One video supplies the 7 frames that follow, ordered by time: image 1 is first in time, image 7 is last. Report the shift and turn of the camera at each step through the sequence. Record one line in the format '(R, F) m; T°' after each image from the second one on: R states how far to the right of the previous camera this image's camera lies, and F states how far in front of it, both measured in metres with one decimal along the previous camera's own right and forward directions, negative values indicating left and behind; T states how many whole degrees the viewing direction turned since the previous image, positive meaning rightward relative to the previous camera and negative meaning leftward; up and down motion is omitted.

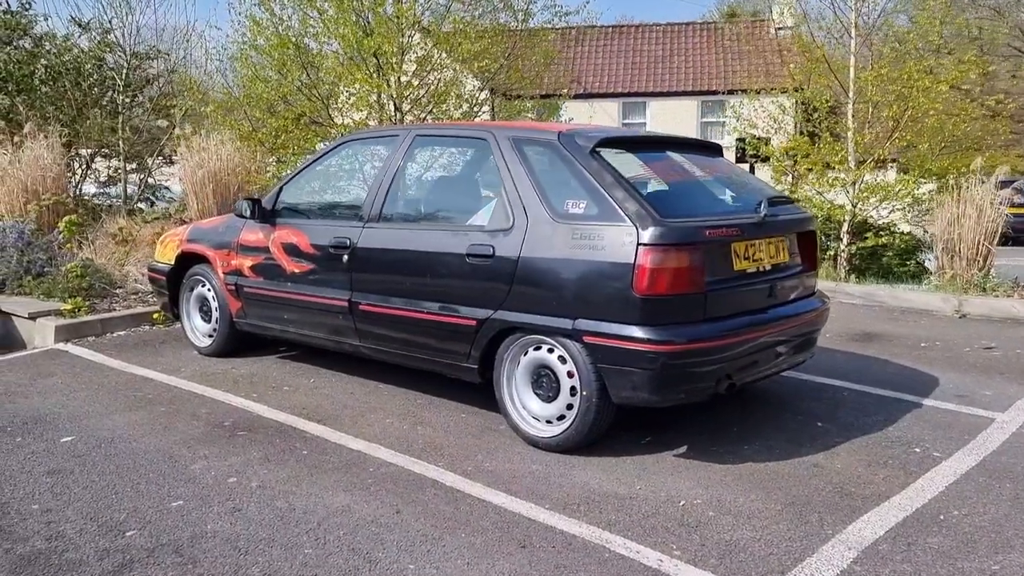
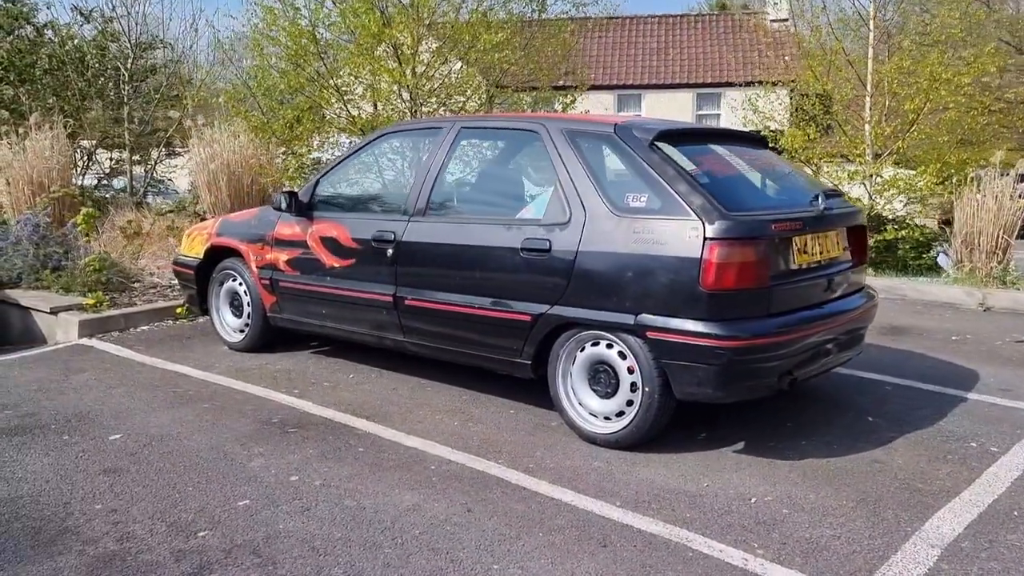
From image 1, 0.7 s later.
(-0.3, +0.1) m; +1°
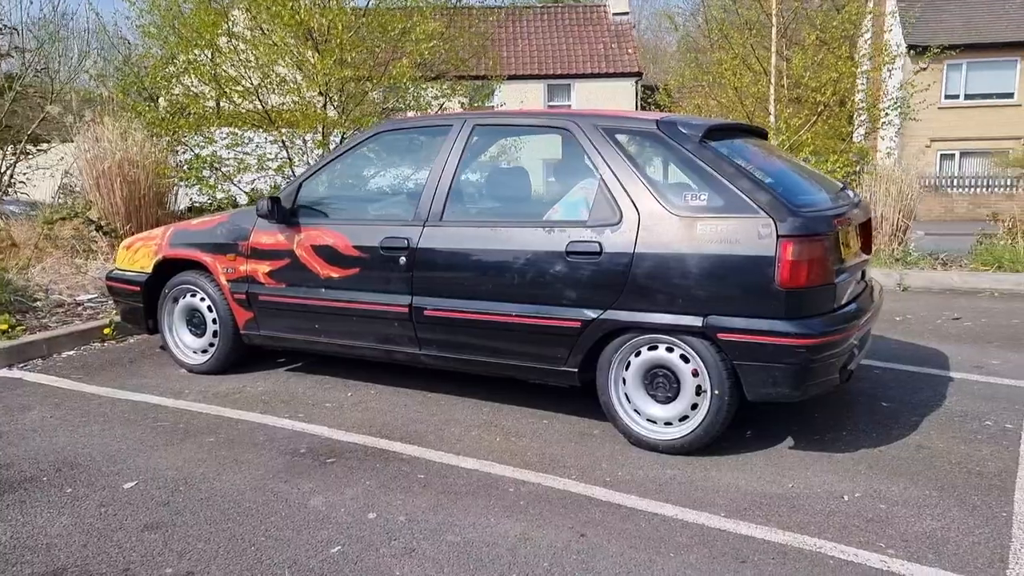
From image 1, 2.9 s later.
(-1.0, +0.3) m; +11°
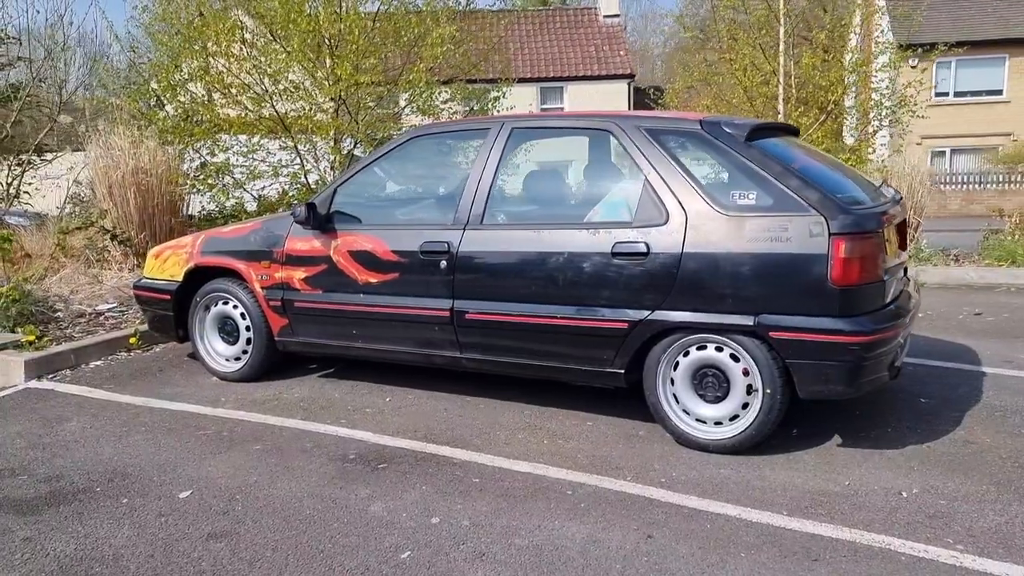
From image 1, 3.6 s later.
(-0.3, 0.0) m; +1°
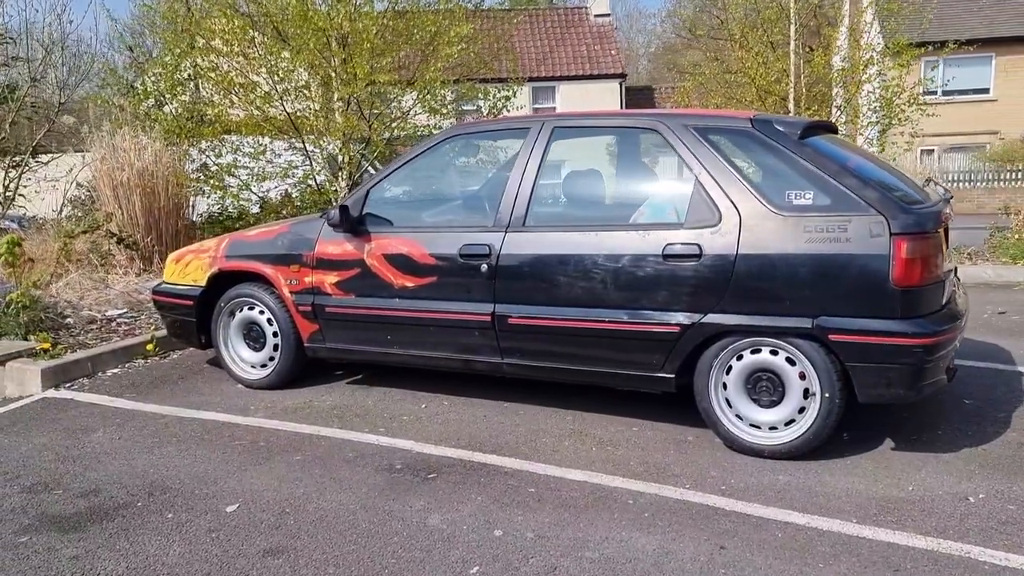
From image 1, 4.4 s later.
(-0.3, +0.1) m; +1°
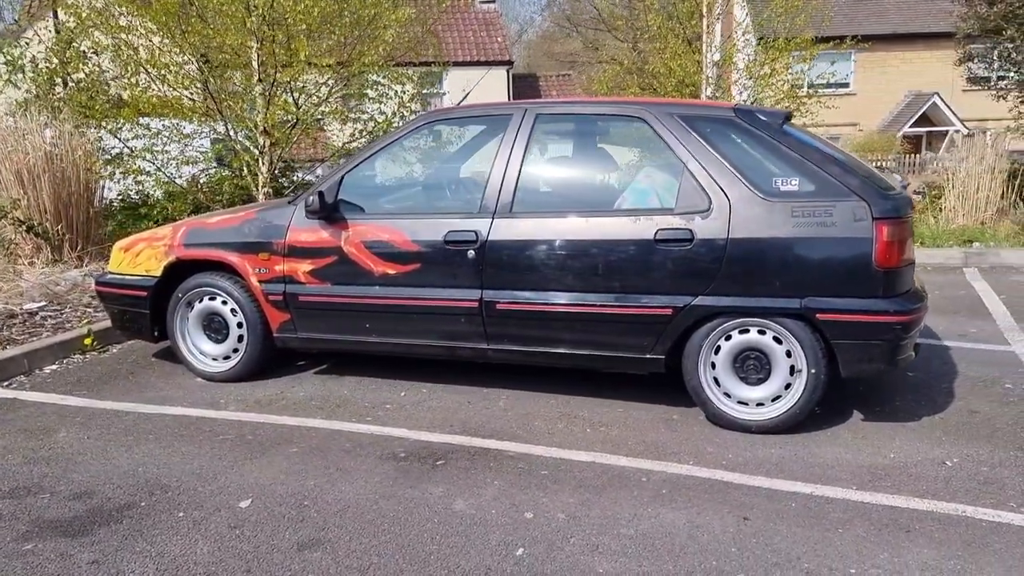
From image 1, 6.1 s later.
(-0.6, 0.0) m; +8°
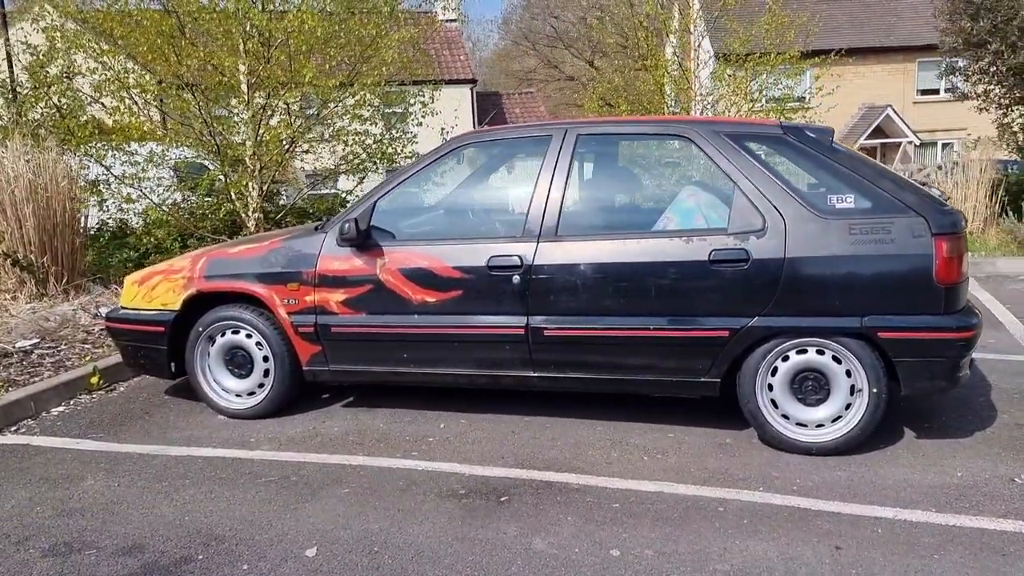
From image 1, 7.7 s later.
(-0.4, +0.1) m; +3°
